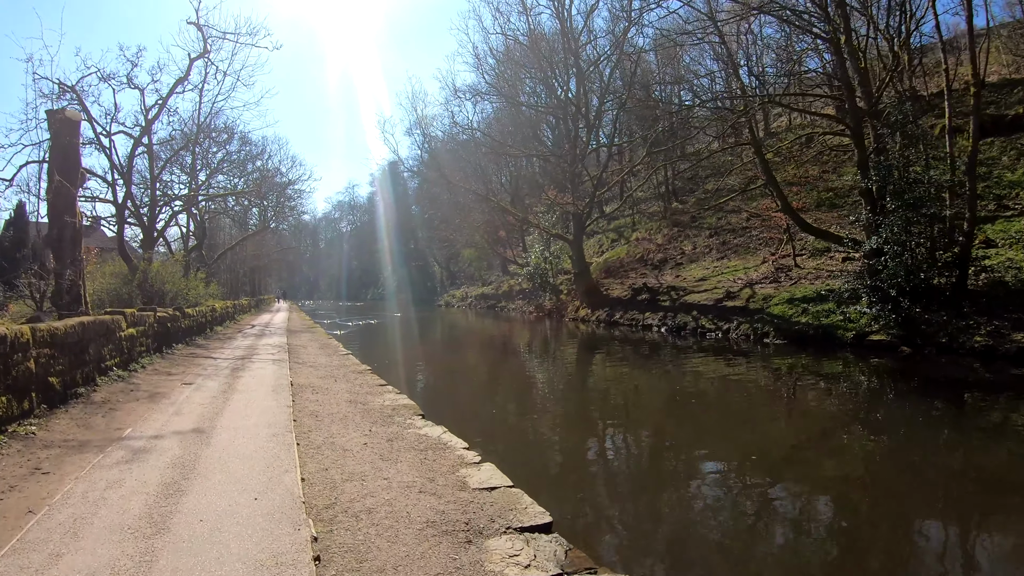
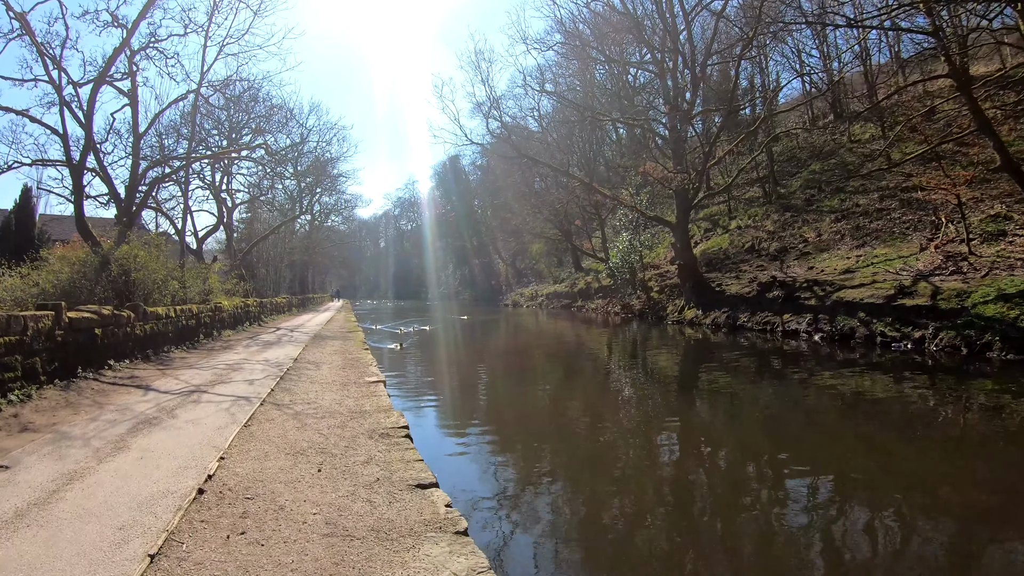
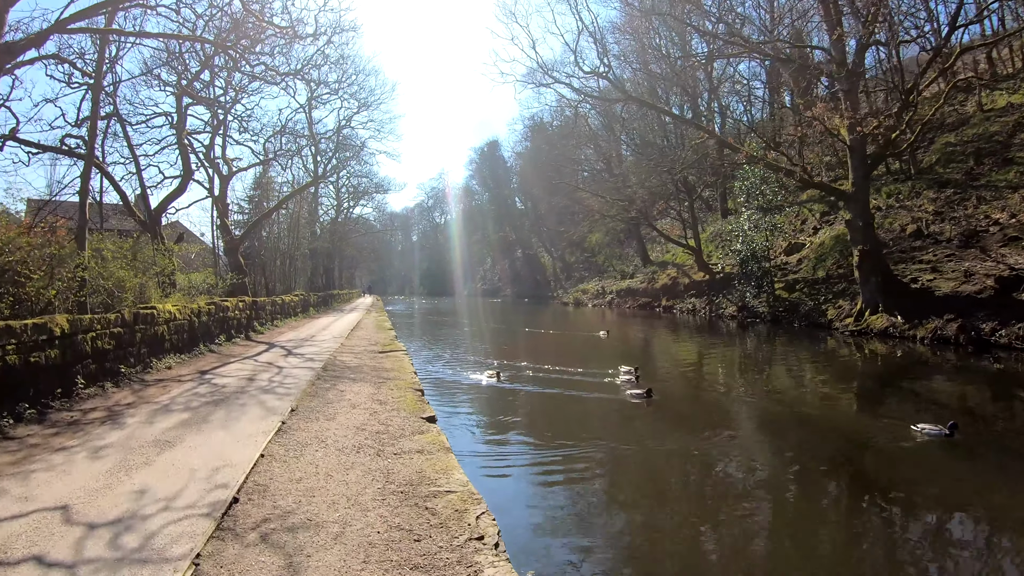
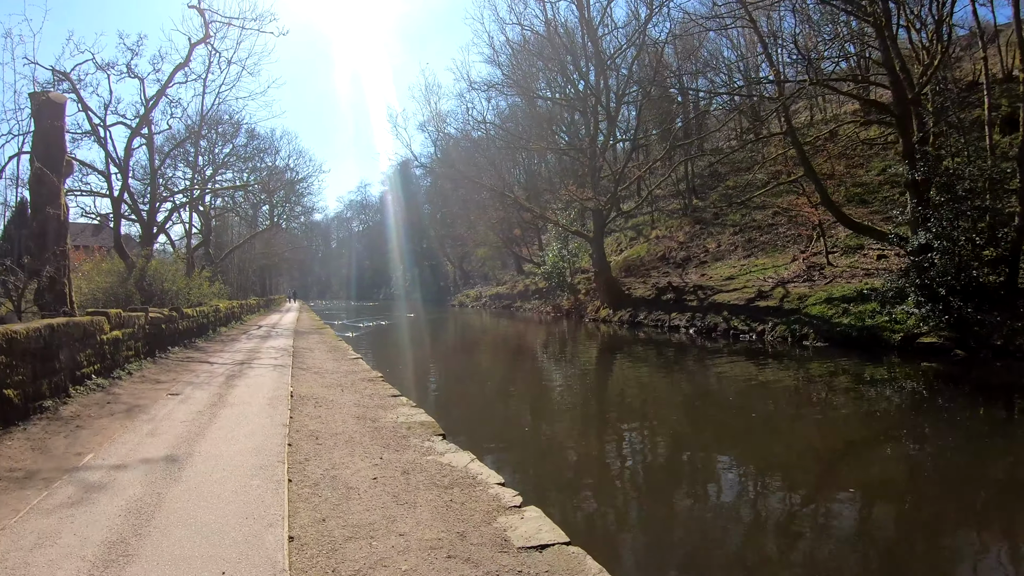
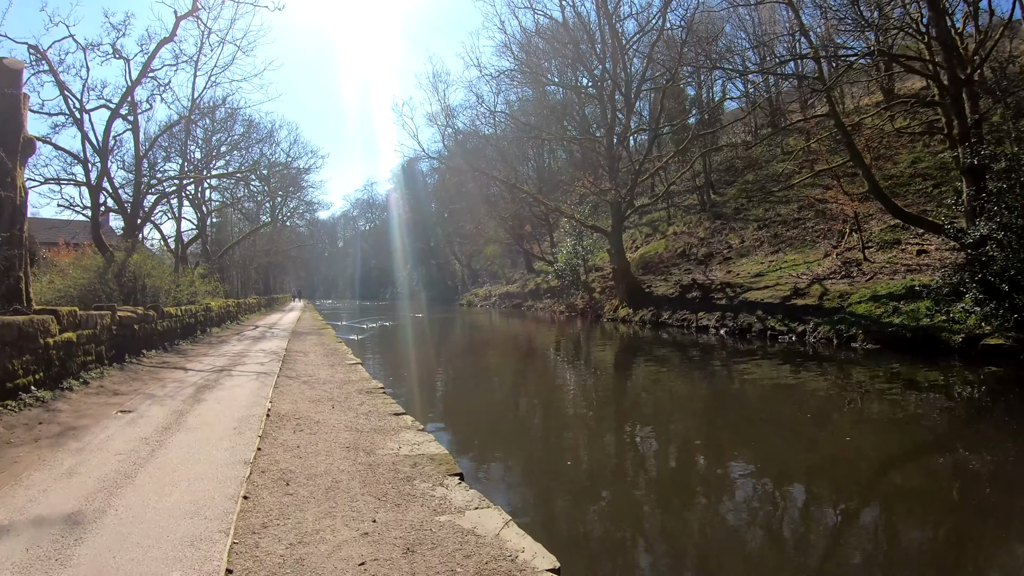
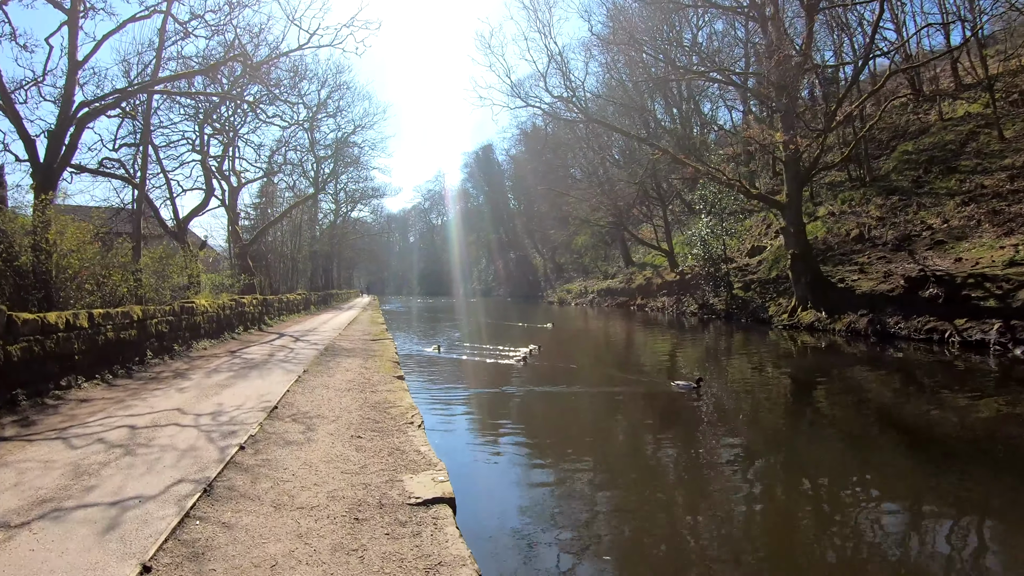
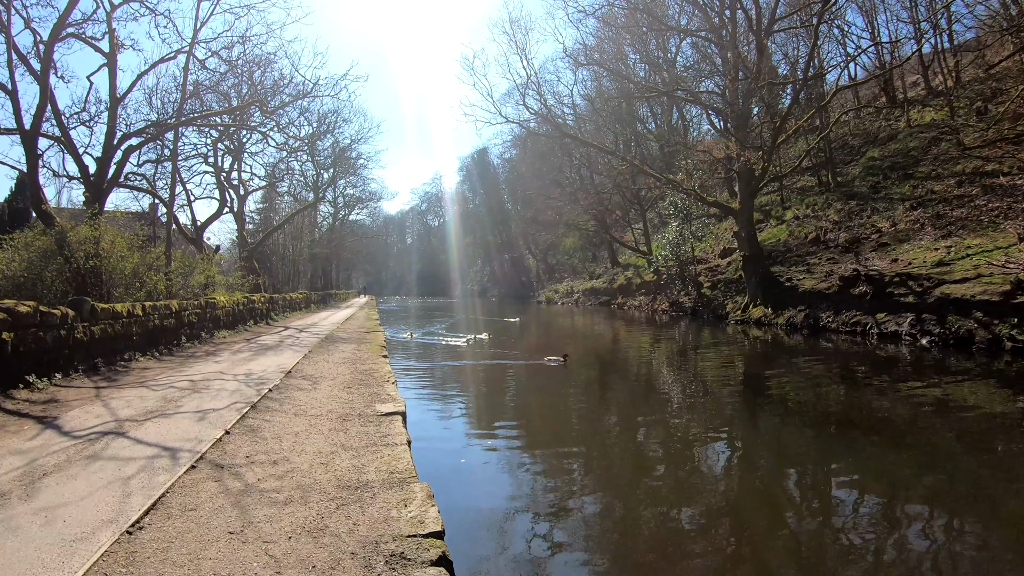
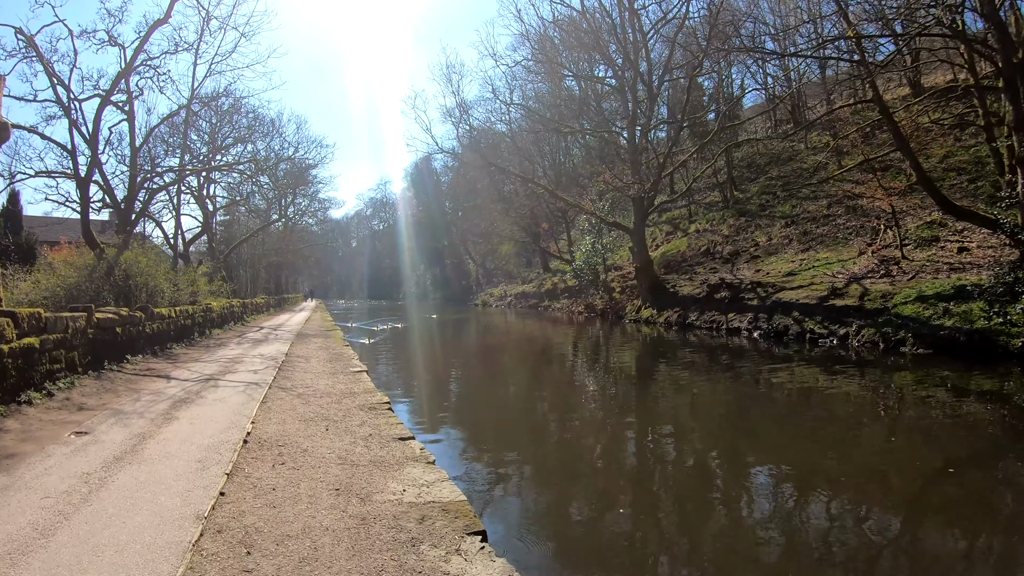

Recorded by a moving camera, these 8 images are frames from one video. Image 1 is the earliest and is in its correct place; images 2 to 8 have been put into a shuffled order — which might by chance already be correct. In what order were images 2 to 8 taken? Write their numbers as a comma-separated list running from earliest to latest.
4, 5, 8, 2, 7, 6, 3
